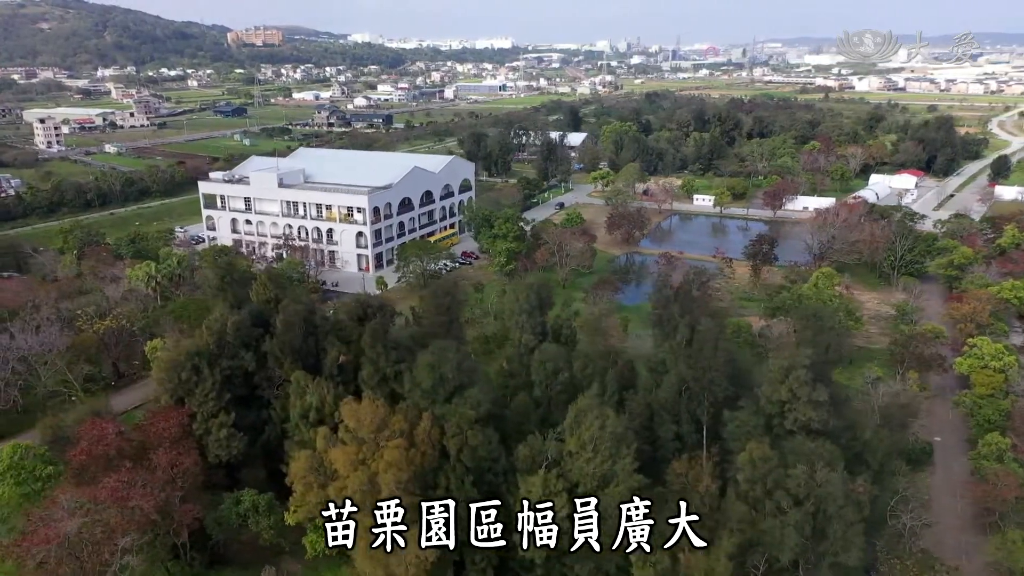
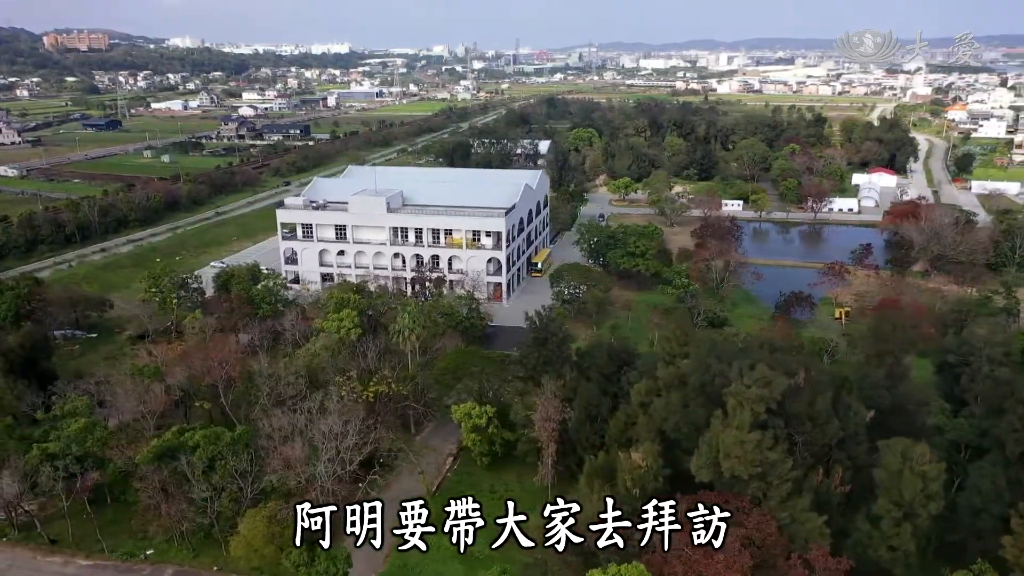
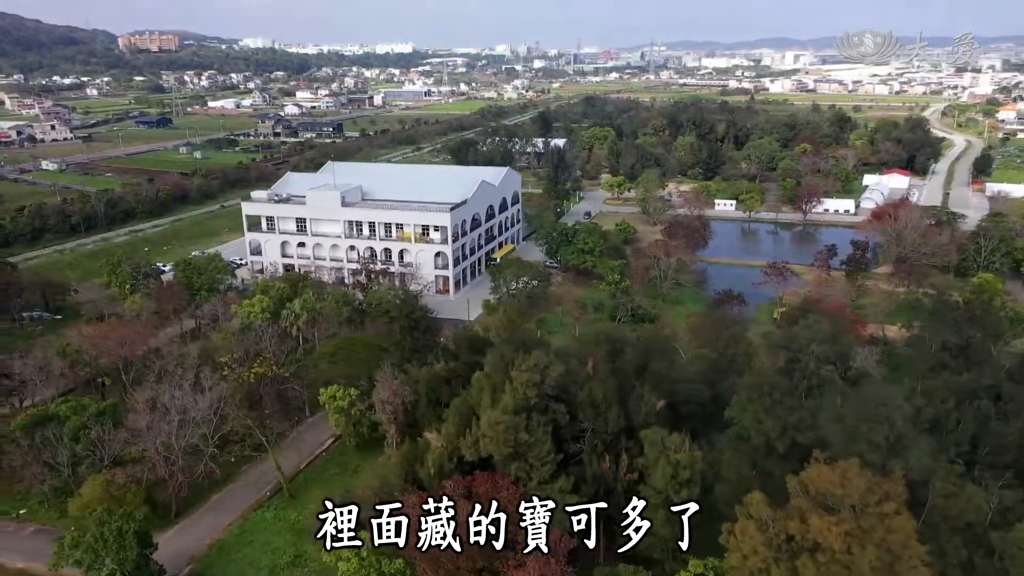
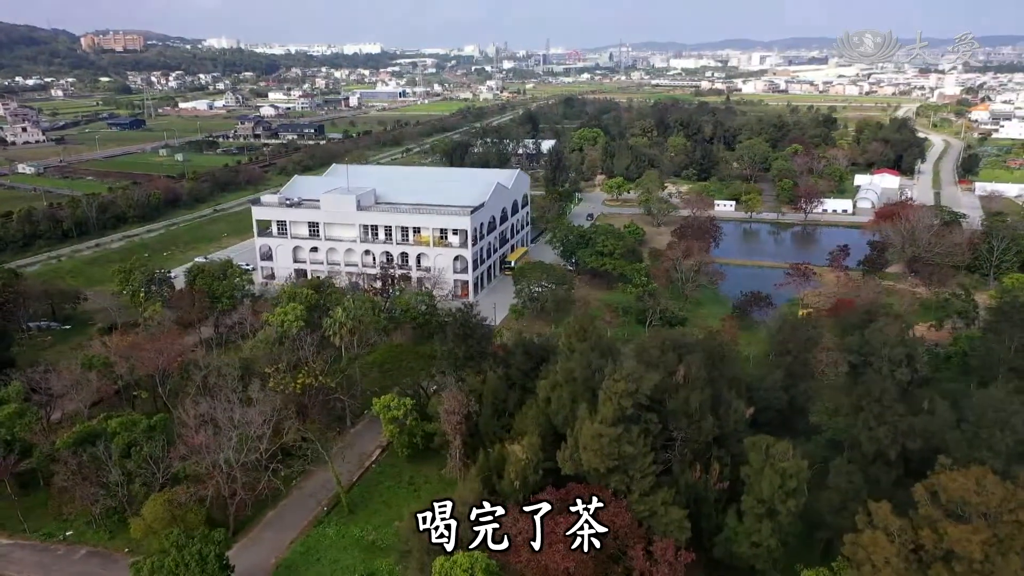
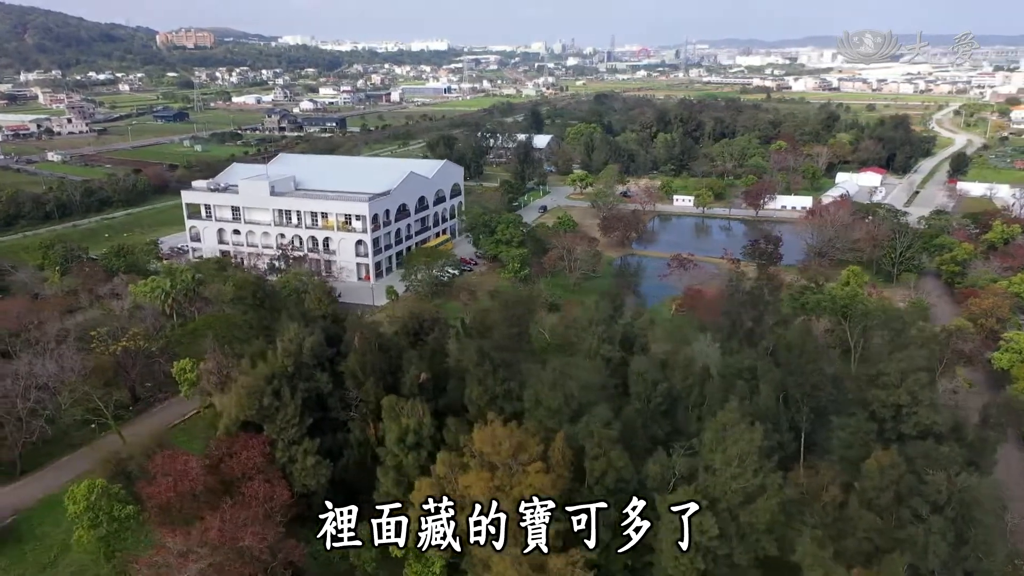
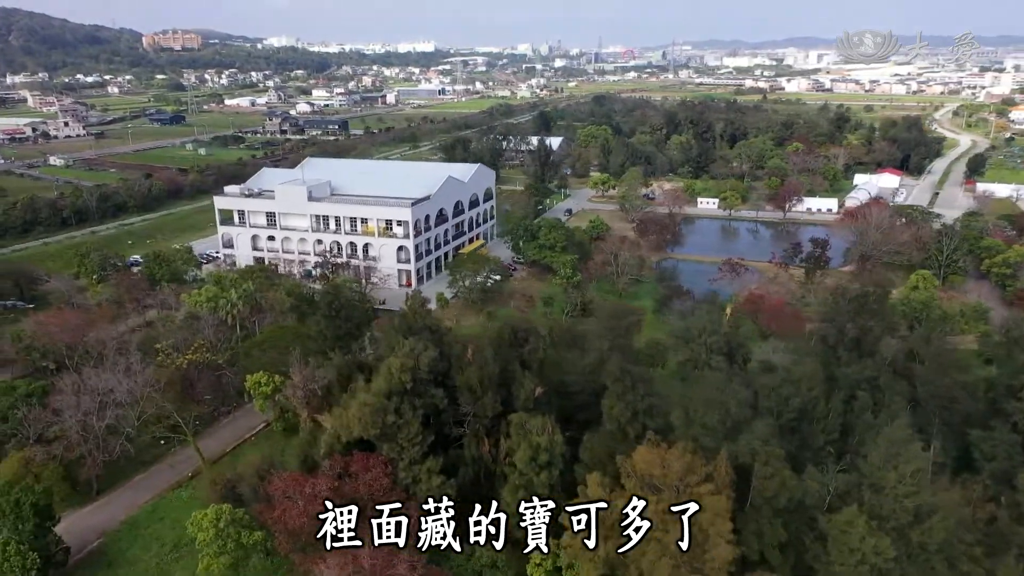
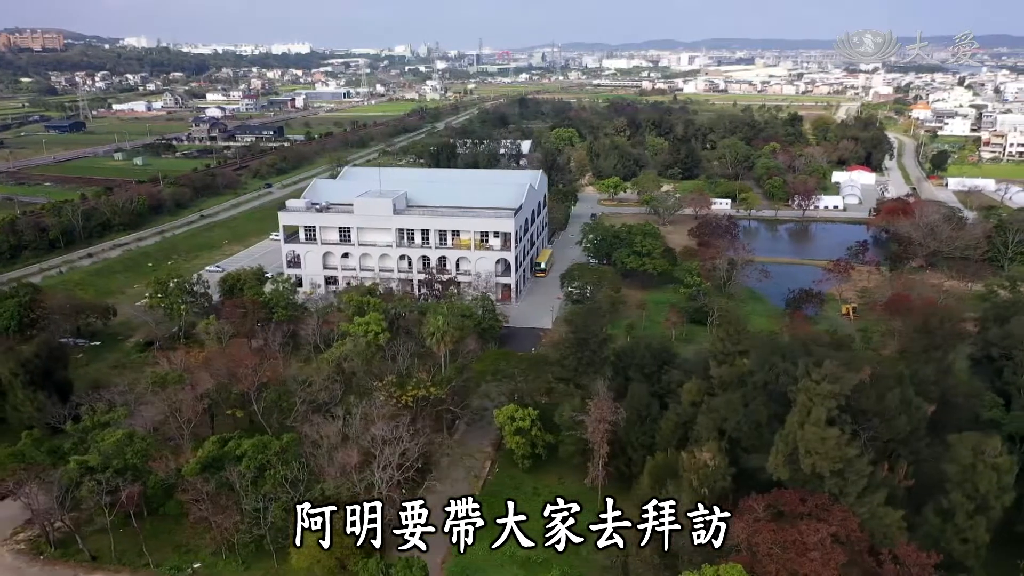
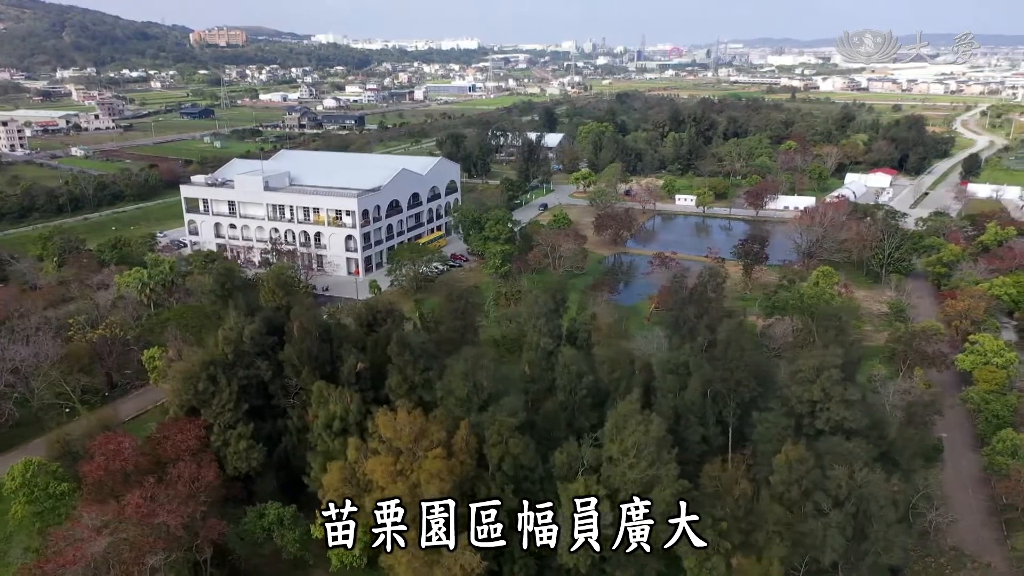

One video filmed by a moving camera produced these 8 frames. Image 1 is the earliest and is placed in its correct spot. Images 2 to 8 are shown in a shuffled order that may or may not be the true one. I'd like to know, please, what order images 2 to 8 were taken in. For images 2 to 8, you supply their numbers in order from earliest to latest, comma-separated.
8, 5, 6, 3, 4, 2, 7
